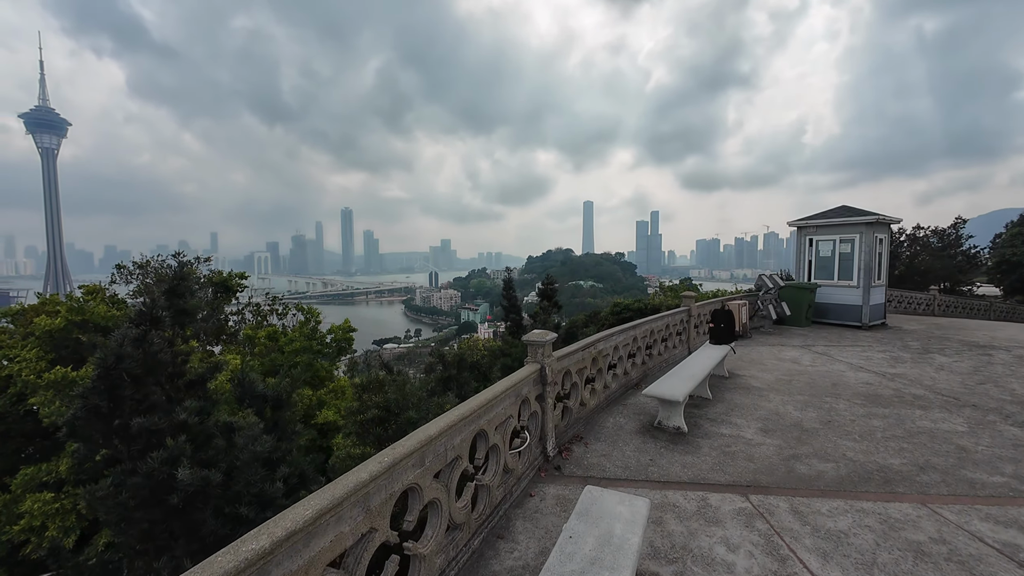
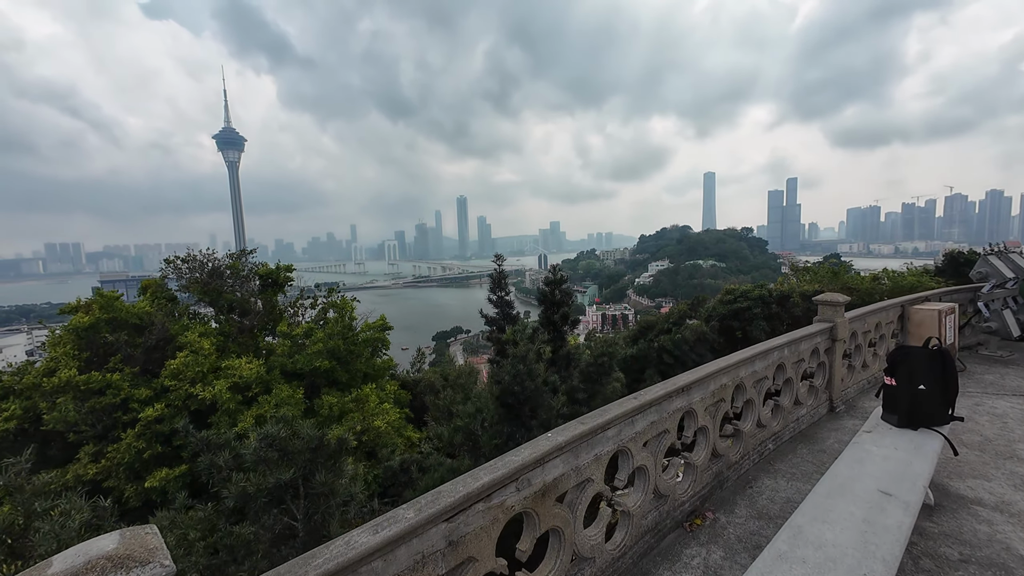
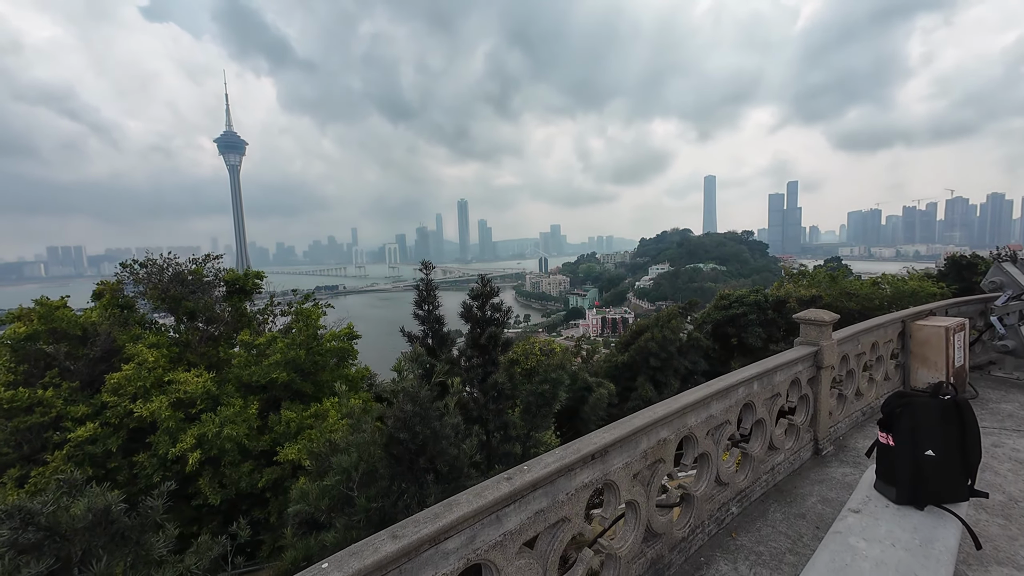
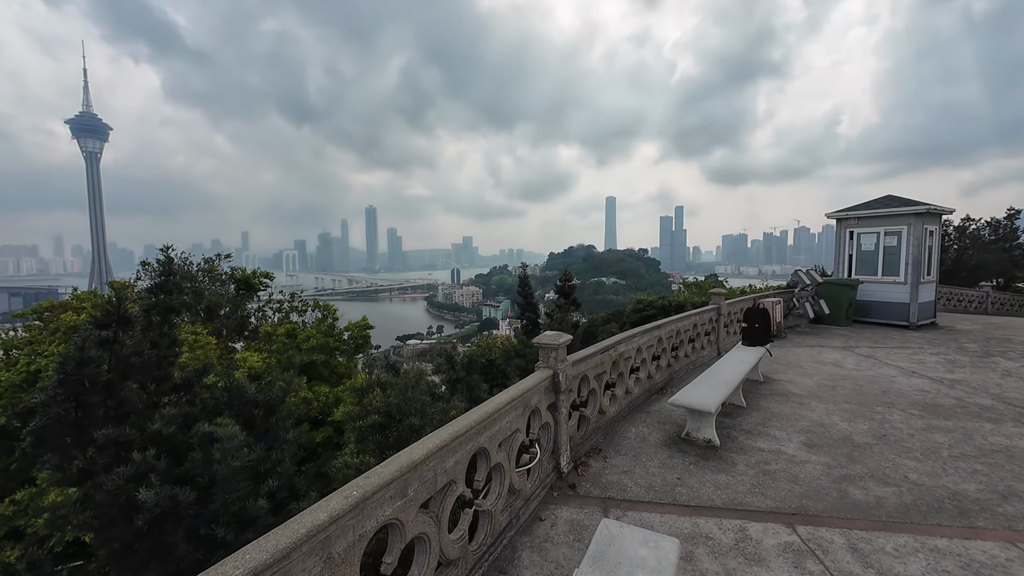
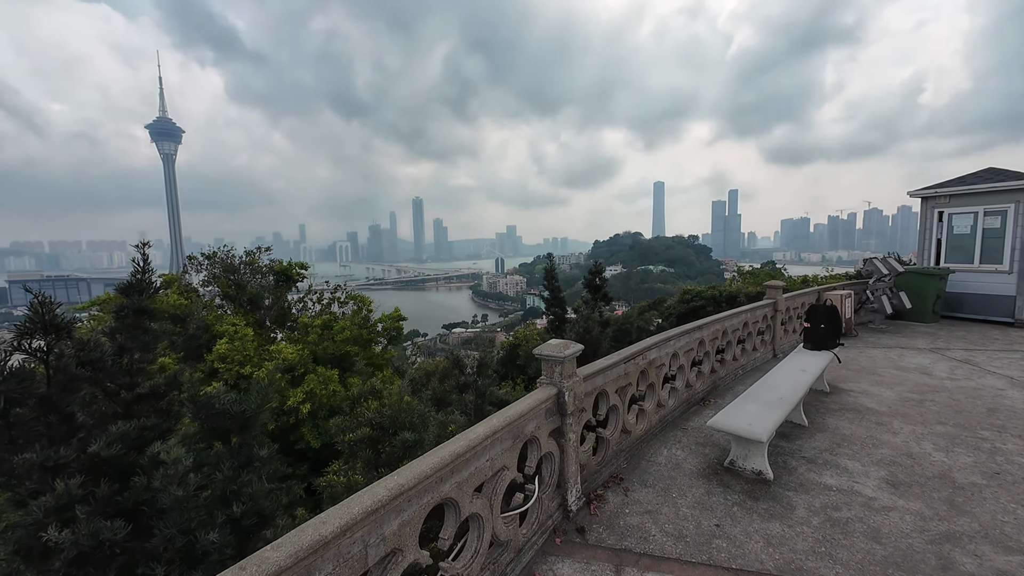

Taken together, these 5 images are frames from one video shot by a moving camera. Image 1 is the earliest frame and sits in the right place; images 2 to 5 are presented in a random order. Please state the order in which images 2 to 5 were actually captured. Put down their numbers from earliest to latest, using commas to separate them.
4, 5, 2, 3
